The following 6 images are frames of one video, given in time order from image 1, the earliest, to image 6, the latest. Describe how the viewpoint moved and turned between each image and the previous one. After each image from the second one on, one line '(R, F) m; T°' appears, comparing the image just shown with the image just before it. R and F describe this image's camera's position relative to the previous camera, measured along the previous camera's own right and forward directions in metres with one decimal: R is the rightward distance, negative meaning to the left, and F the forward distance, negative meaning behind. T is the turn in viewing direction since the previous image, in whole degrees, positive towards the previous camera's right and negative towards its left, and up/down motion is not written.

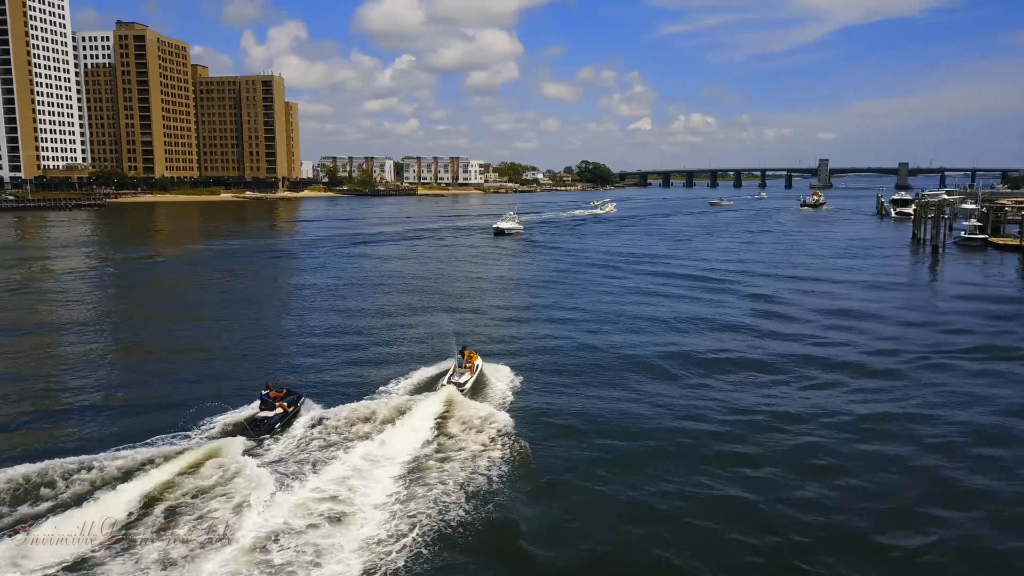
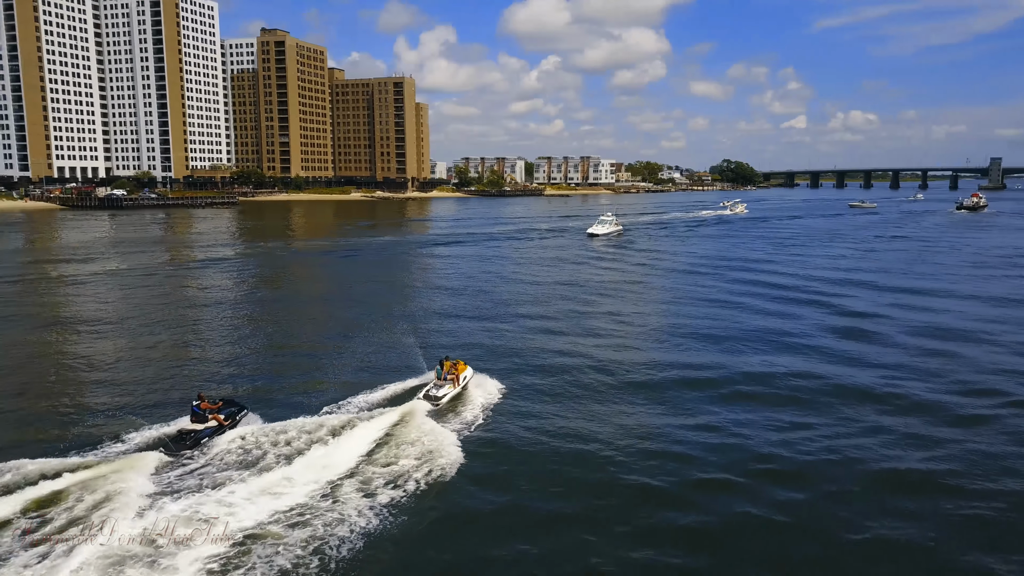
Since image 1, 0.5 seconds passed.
(+5.4, +4.9) m; -10°
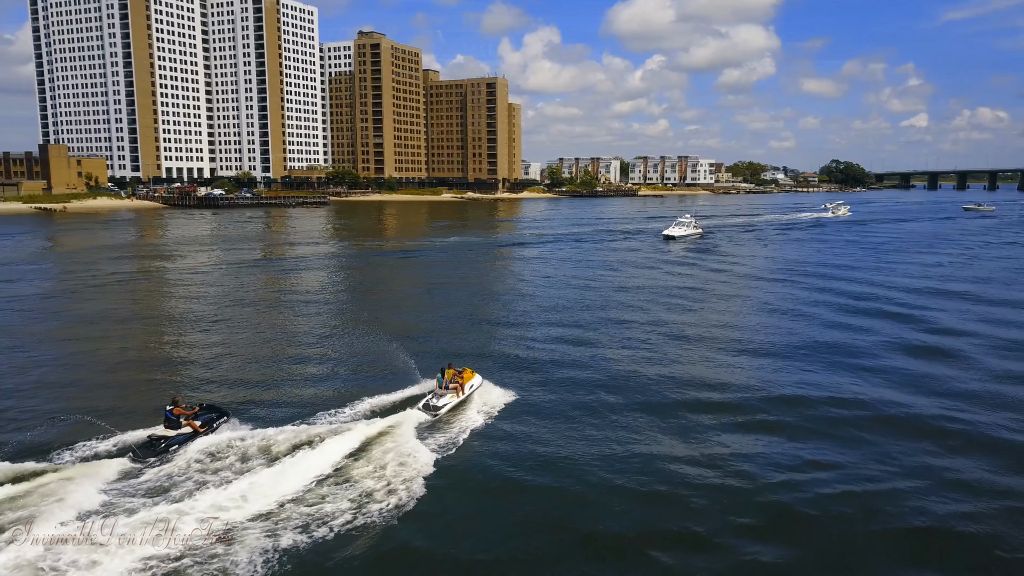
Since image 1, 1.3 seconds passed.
(+3.2, +2.8) m; -7°
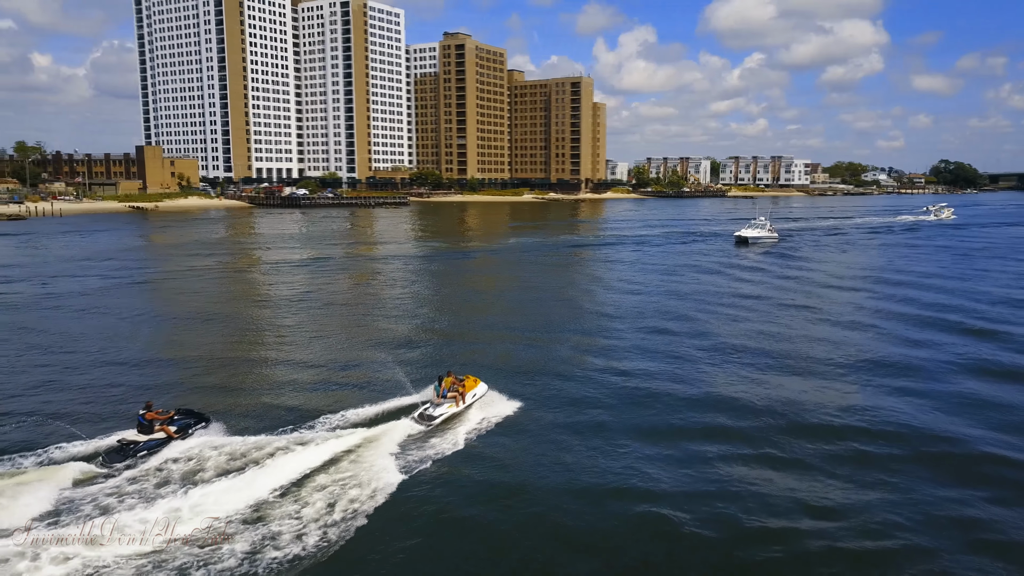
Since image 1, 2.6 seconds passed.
(+3.0, +2.5) m; -6°
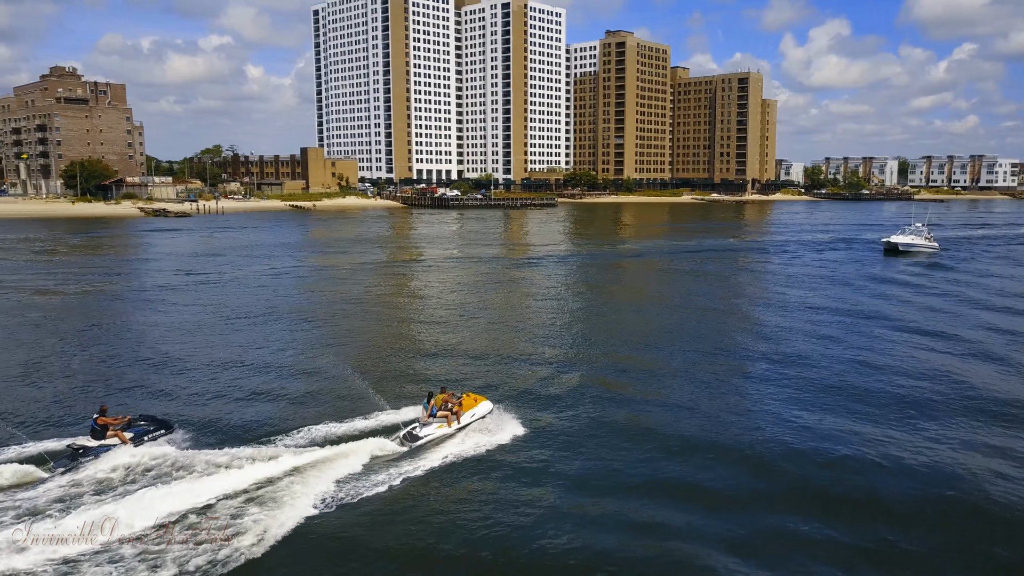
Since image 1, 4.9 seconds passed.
(+5.5, +4.5) m; -12°
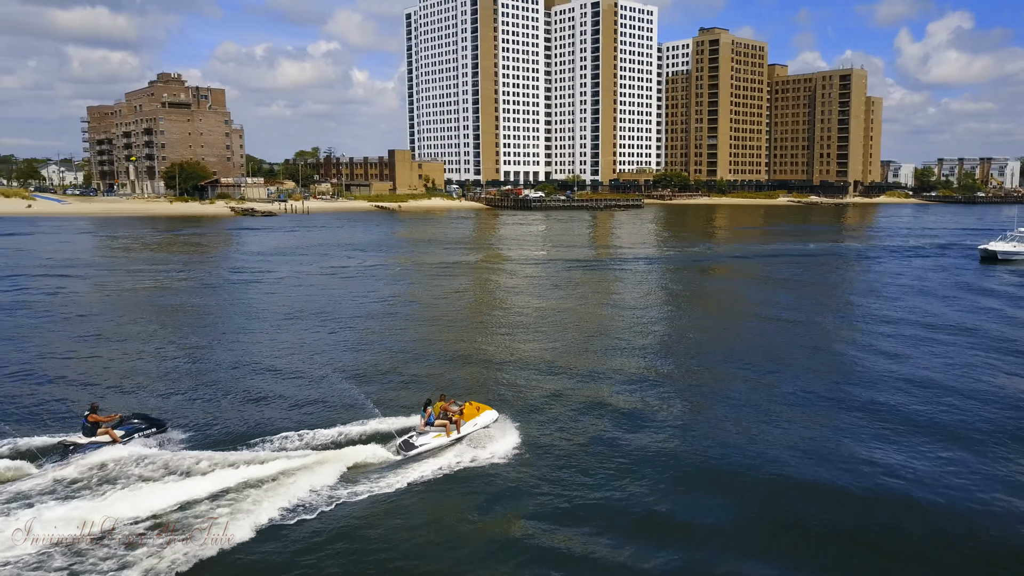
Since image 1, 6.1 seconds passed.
(+2.9, +1.8) m; -7°
